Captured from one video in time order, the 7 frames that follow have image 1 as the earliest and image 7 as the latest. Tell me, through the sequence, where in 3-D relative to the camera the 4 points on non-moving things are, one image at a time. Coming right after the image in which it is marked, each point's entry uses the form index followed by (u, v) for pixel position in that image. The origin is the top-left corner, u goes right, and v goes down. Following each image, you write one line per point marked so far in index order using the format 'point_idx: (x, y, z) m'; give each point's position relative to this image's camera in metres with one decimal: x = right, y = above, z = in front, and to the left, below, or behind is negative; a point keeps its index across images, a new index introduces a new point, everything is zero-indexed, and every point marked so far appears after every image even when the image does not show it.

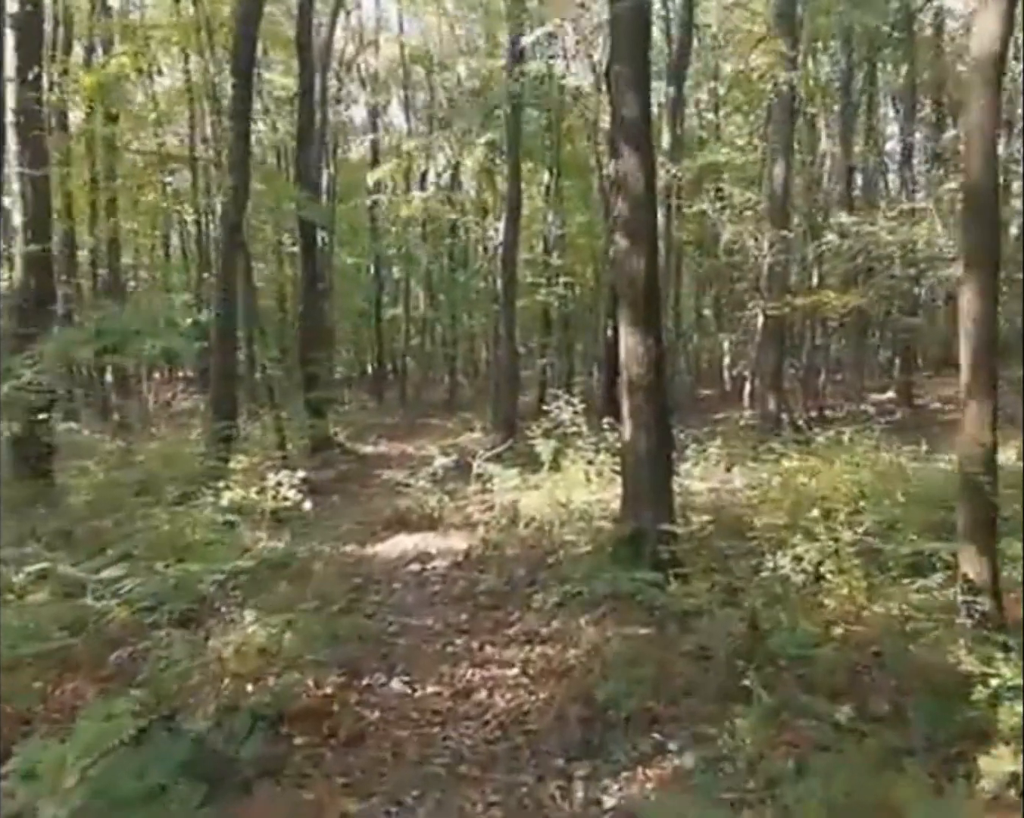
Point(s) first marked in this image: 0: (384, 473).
0: (-2.6, -1.3, +19.6) m
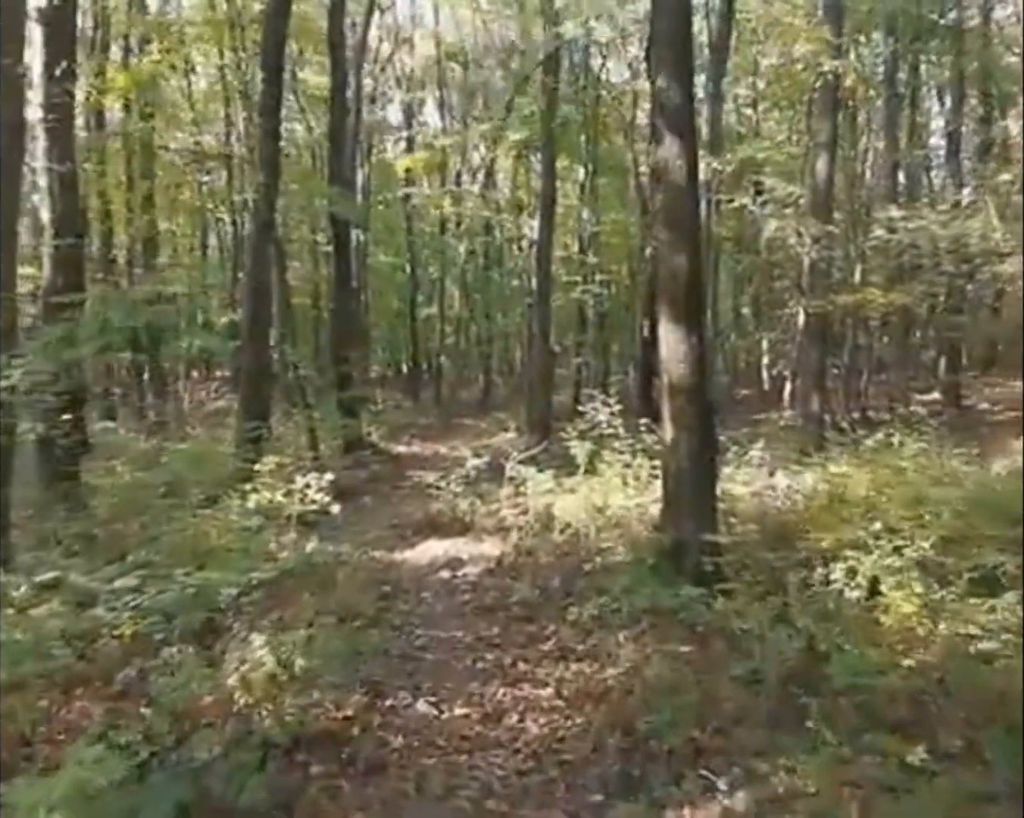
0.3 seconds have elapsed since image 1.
0: (-1.9, -1.3, +19.3) m
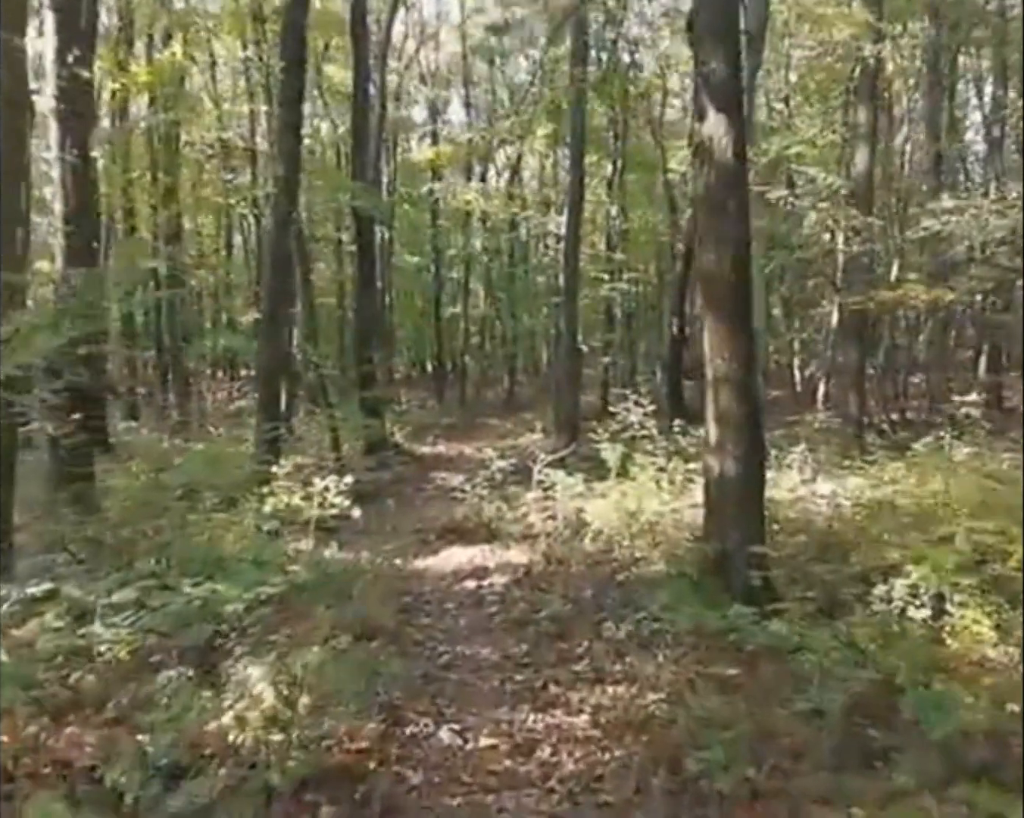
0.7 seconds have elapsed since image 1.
0: (-1.4, -1.3, +18.8) m
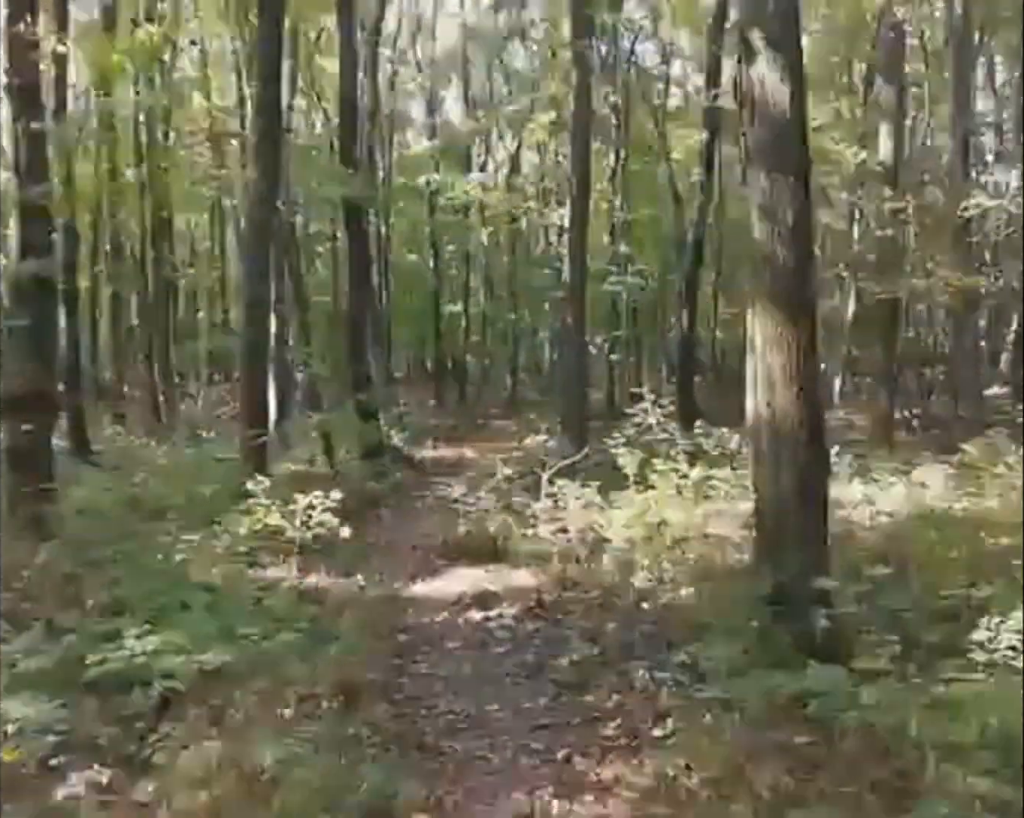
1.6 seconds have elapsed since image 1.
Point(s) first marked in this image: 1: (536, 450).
0: (-1.3, -1.3, +17.5) m
1: (+0.5, -0.9, +19.8) m
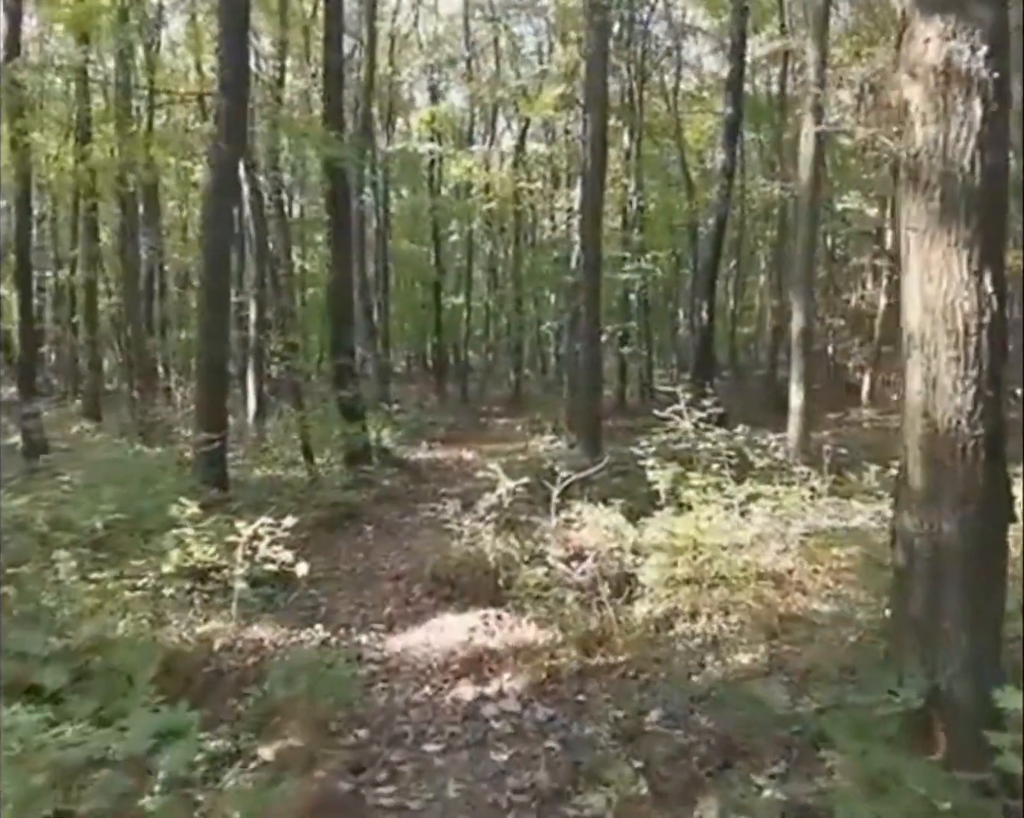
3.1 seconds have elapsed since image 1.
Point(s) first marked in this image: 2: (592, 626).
0: (-1.2, -1.3, +15.4) m
1: (+0.5, -0.9, +17.6) m
2: (+0.6, -1.7, +7.2) m
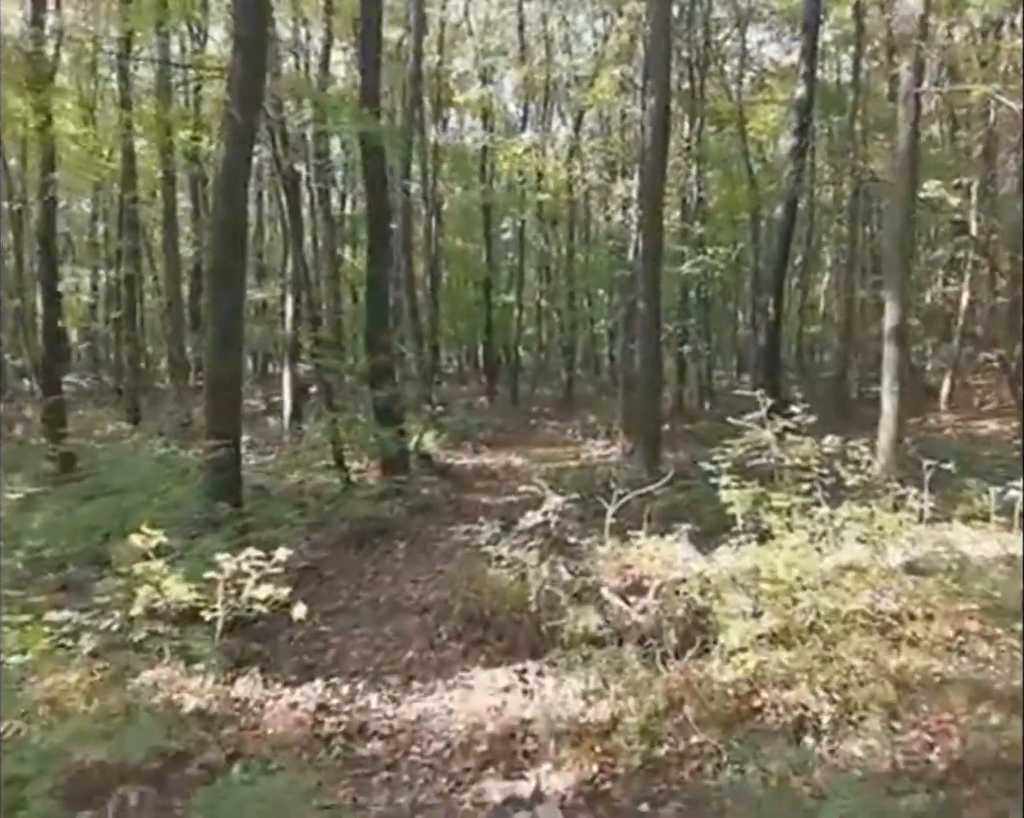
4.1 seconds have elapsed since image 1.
0: (-0.5, -1.4, +13.9) m
1: (+1.4, -0.9, +16.1) m
2: (+0.9, -1.7, +5.6) m
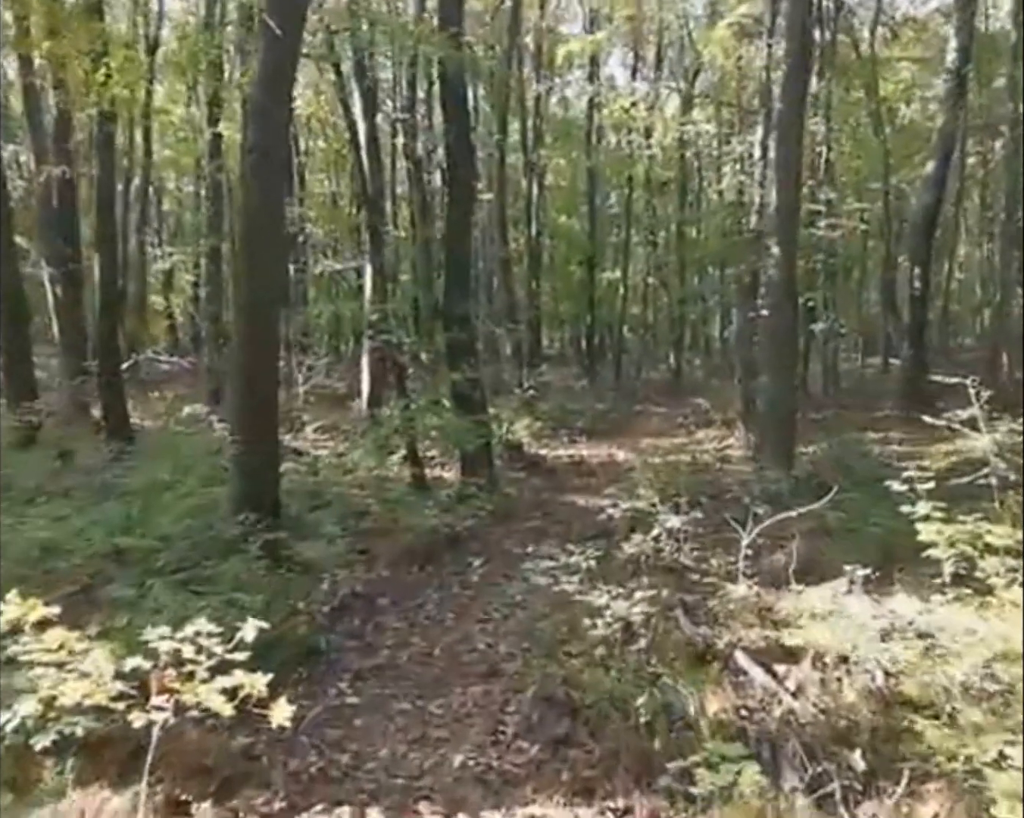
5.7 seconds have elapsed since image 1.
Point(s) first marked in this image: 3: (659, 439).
0: (+0.7, -1.2, +11.6) m
1: (+2.8, -0.7, +13.5) m
2: (+1.2, -1.7, +3.2) m
3: (+2.6, -0.6, +17.2) m
